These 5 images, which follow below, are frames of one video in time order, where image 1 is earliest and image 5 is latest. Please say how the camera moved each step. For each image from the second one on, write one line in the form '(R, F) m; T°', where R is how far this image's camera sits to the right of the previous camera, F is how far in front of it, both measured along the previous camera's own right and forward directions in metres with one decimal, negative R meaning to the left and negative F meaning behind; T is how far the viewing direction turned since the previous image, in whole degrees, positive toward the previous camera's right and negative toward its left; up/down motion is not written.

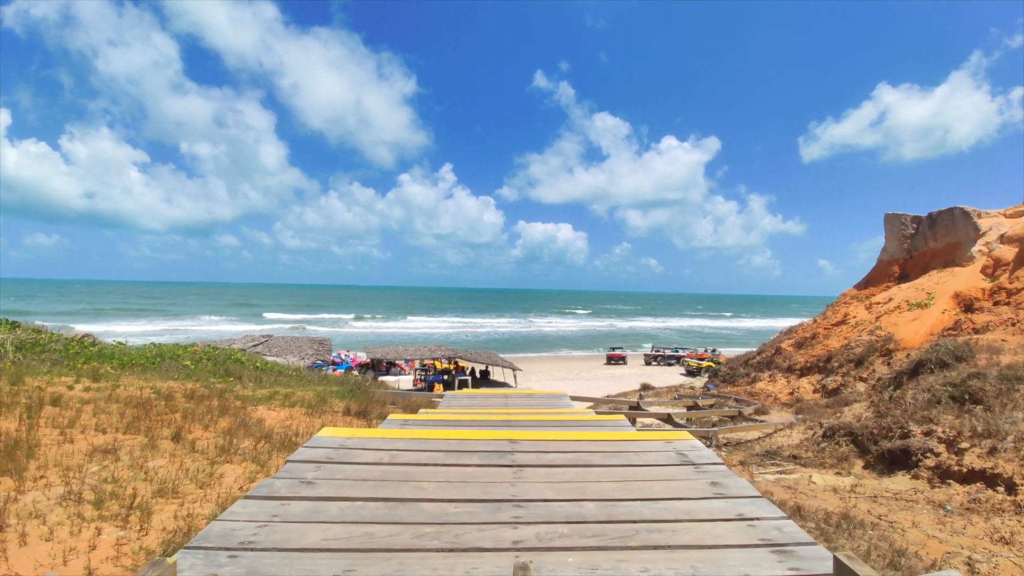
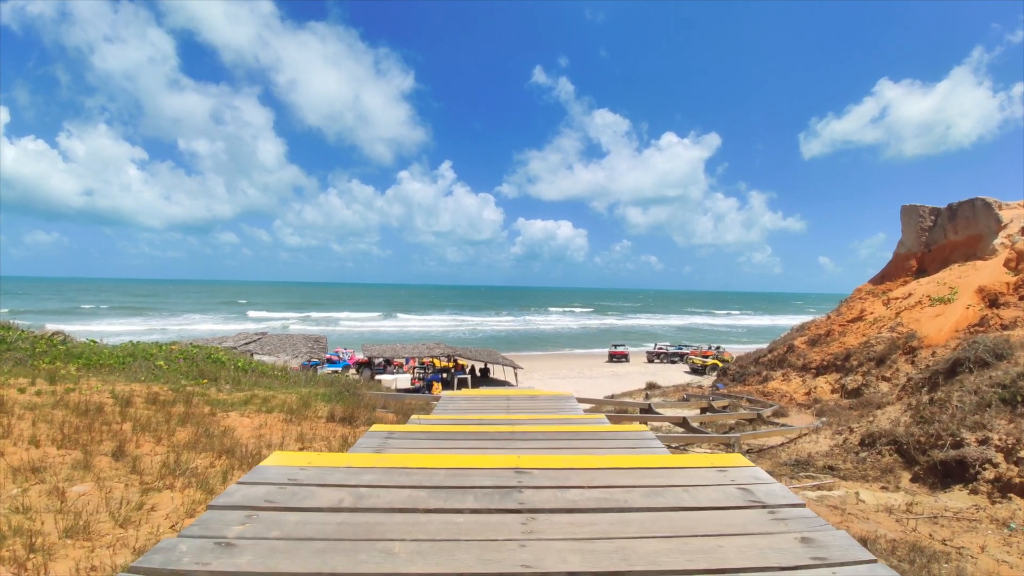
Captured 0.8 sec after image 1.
(0.0, +0.7) m; 0°
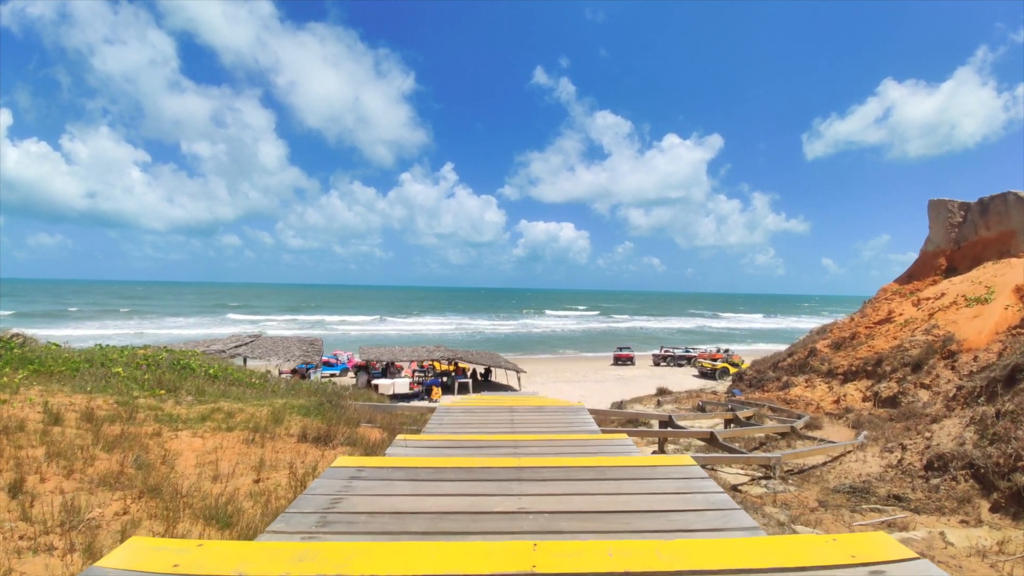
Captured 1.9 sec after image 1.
(0.0, +0.9) m; 0°
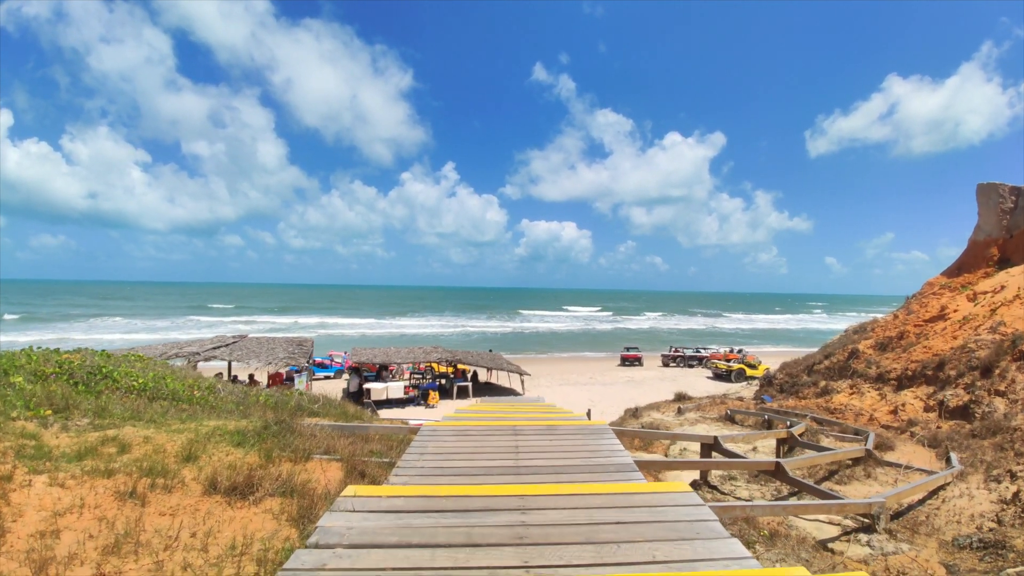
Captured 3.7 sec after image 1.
(0.0, +1.5) m; 0°
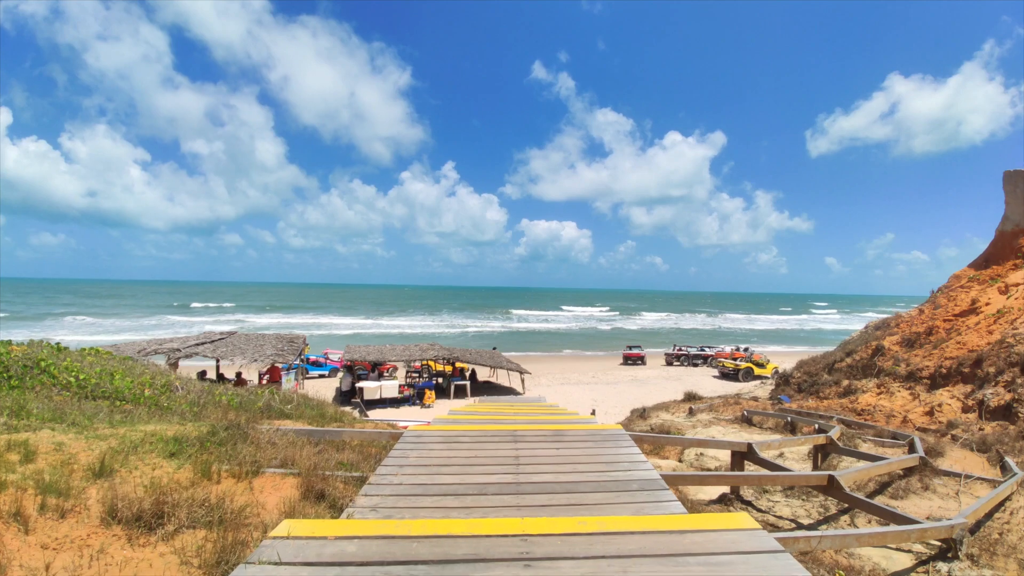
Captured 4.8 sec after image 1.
(0.0, +0.8) m; 0°
